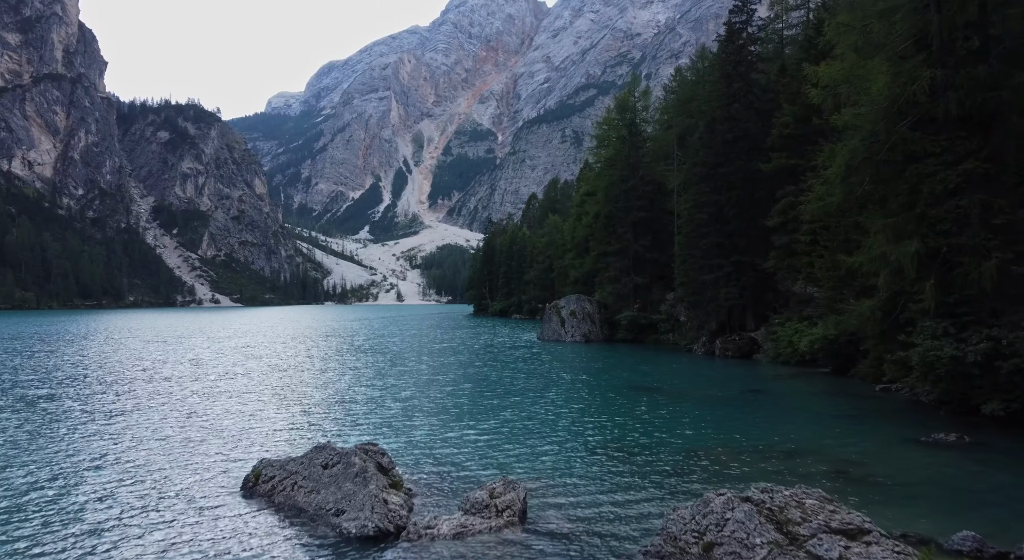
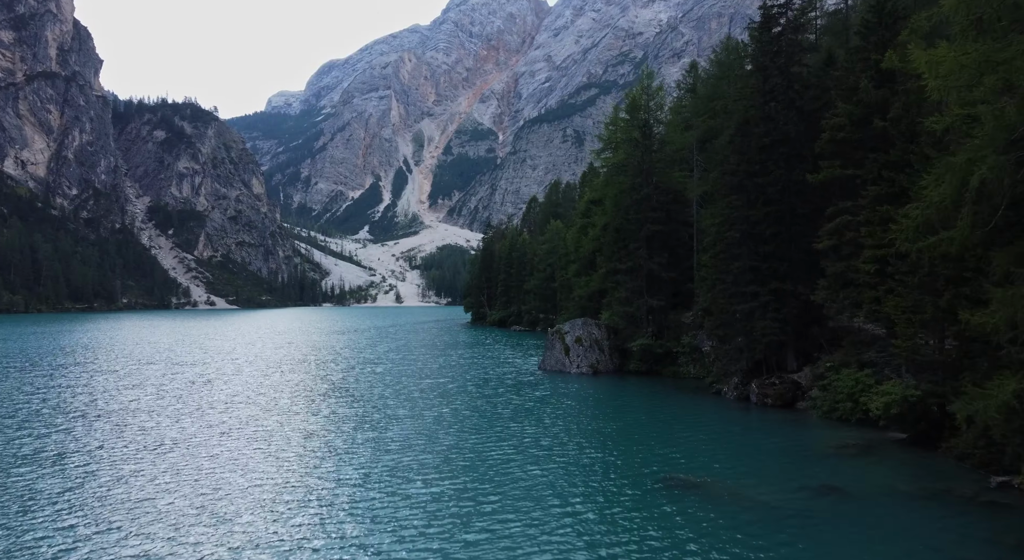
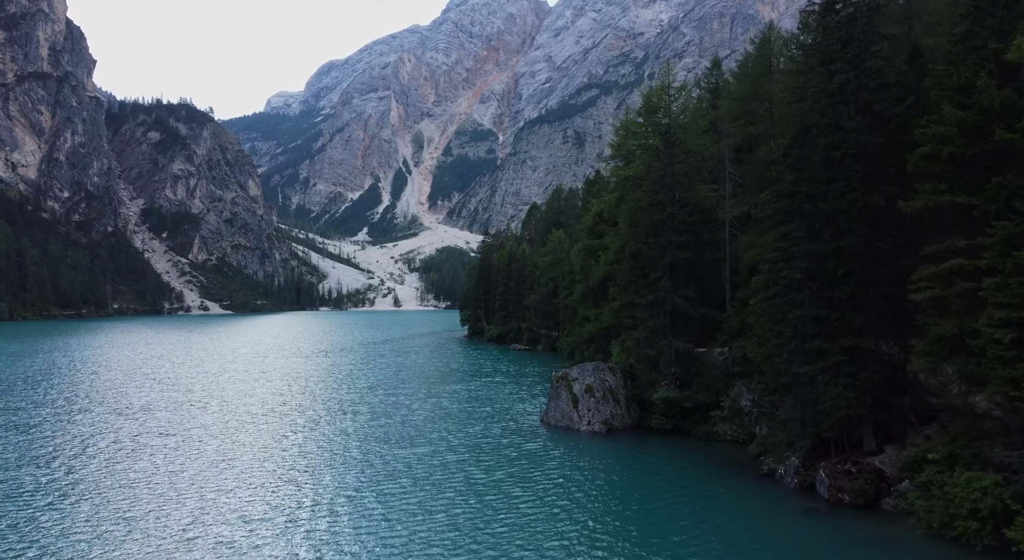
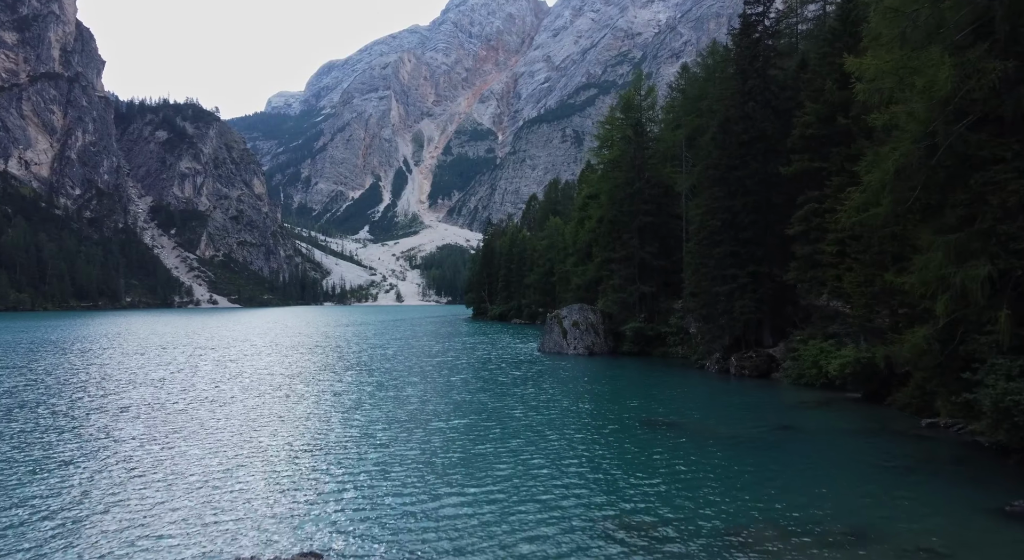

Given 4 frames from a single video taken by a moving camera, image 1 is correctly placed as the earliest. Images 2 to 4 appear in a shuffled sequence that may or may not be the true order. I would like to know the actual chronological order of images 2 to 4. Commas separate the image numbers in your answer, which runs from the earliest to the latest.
4, 2, 3
